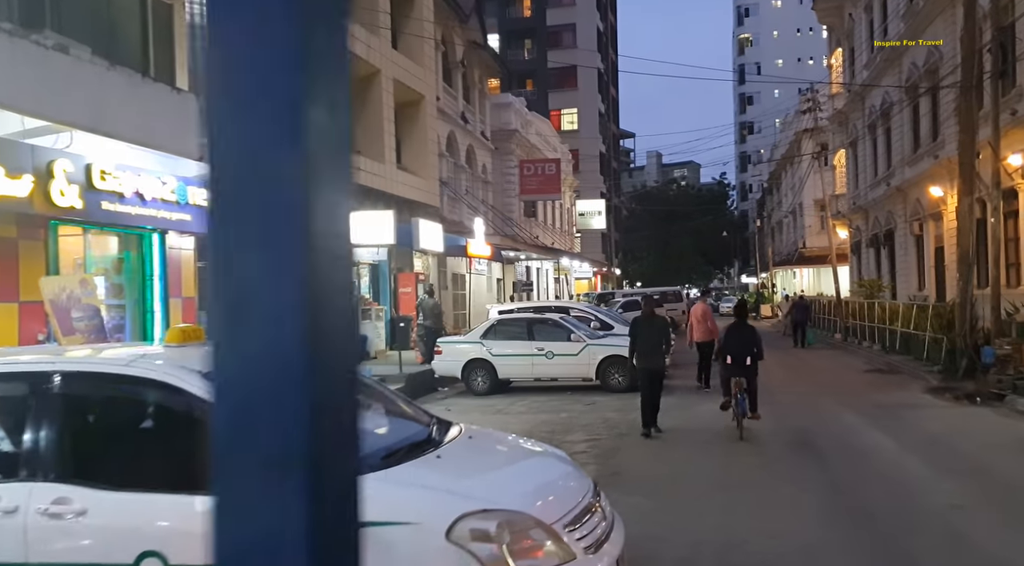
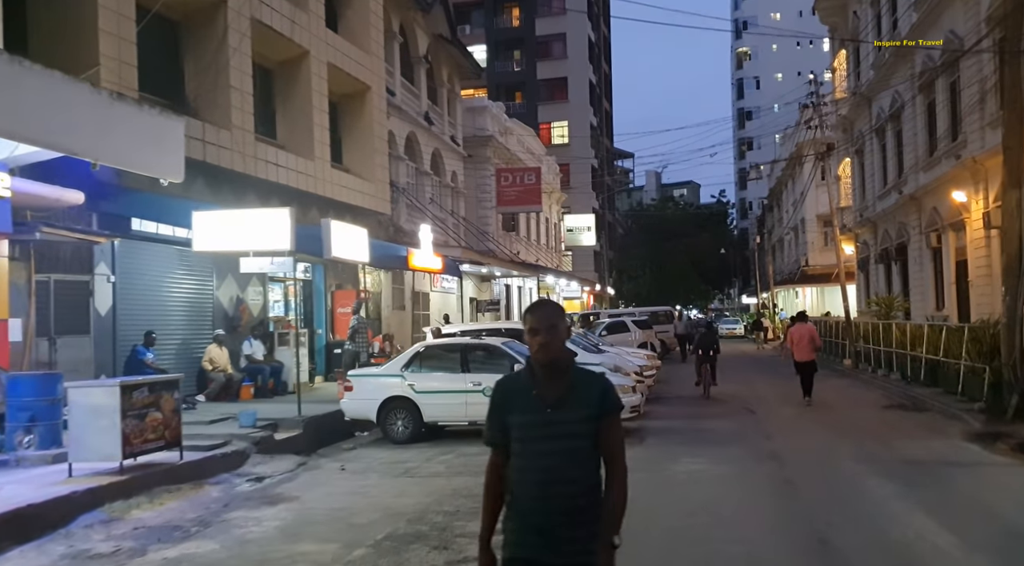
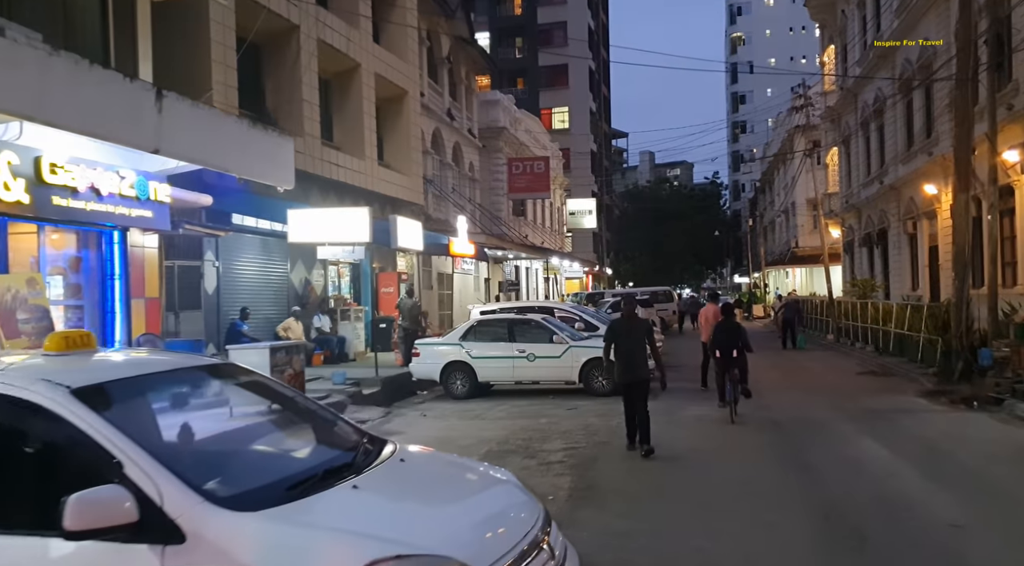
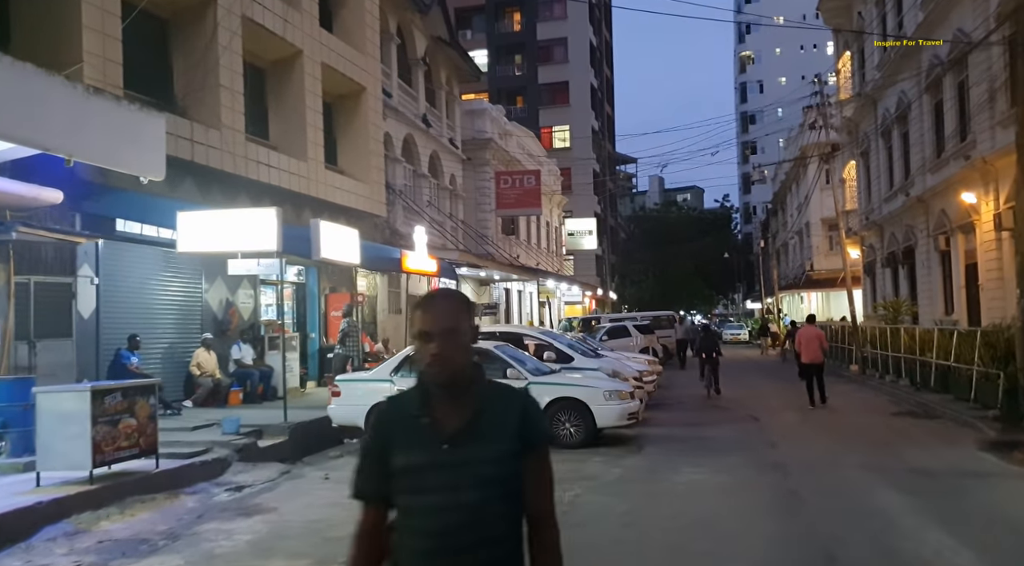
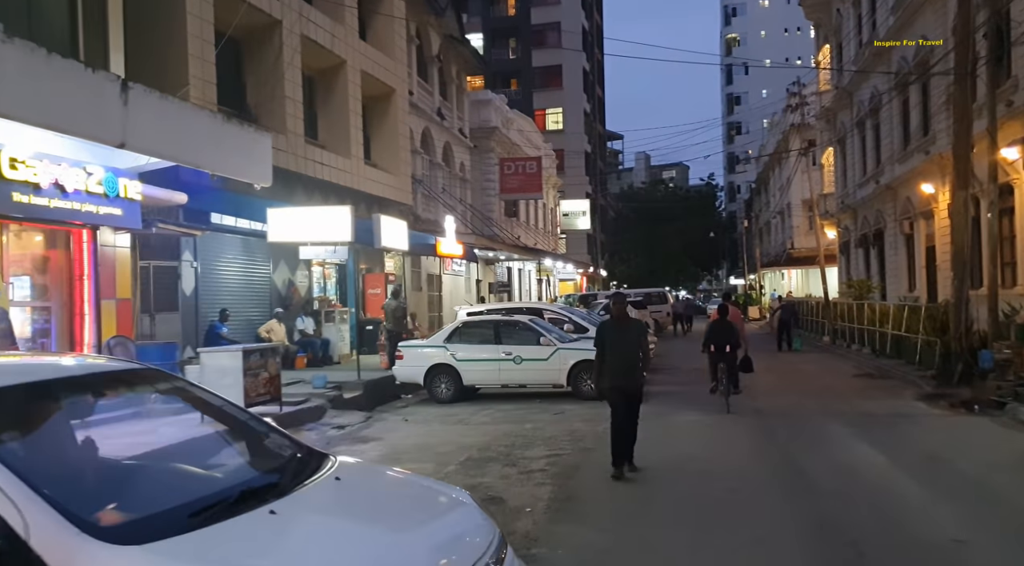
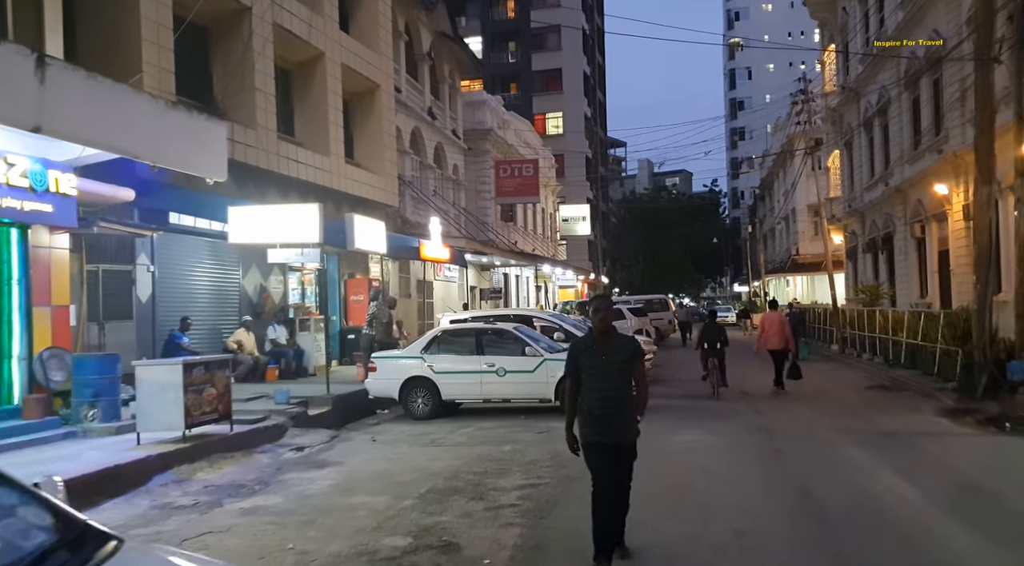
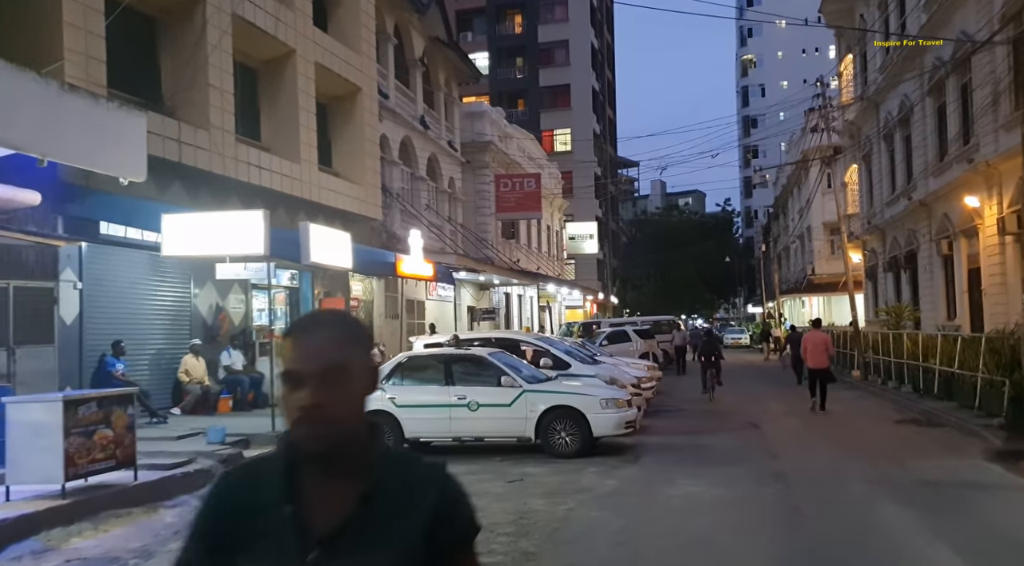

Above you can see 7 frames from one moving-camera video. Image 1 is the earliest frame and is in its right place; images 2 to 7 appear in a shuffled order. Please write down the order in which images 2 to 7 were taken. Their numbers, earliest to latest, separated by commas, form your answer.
3, 5, 6, 2, 4, 7
